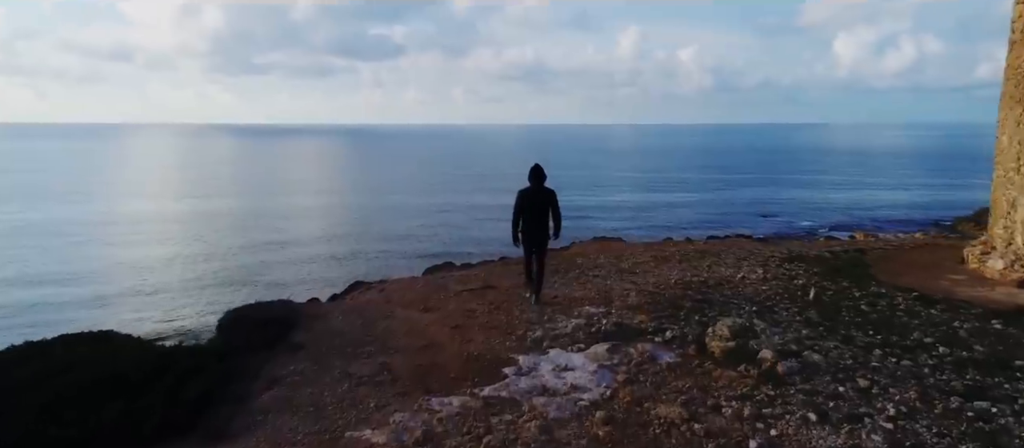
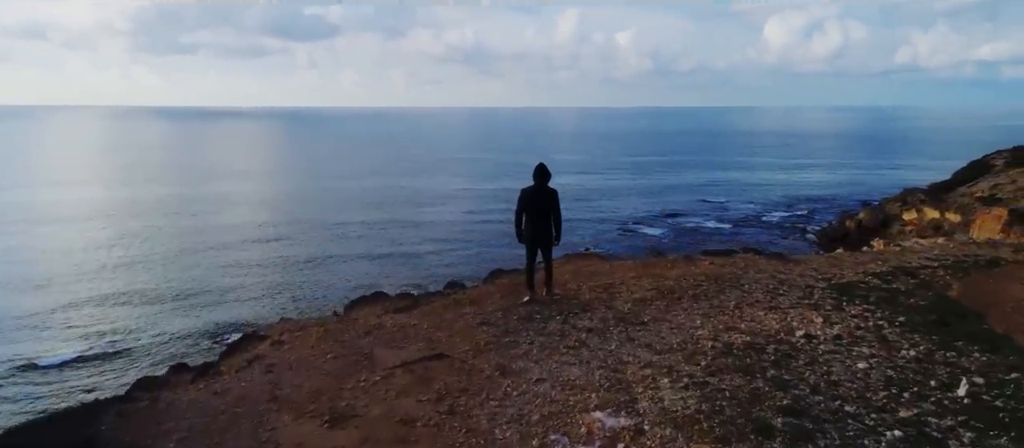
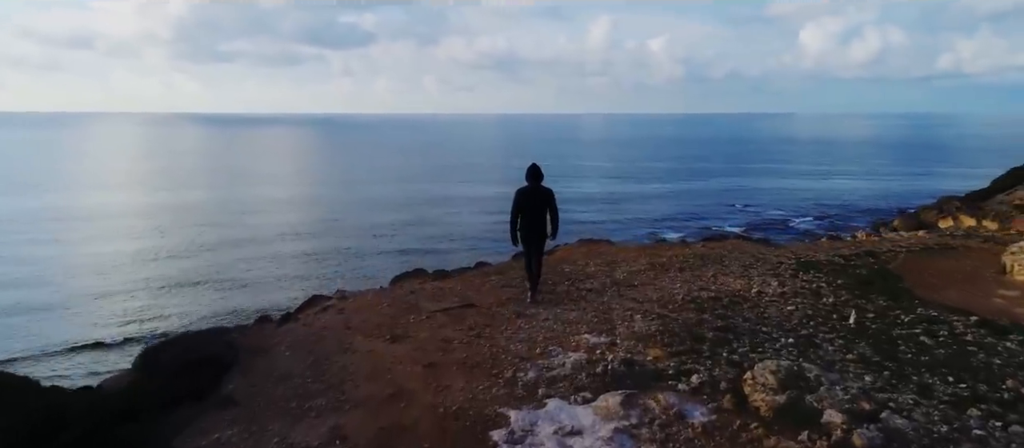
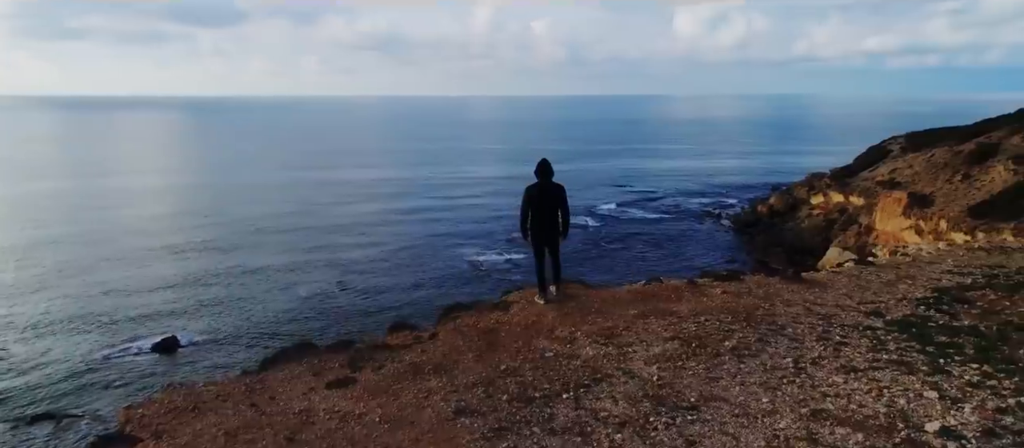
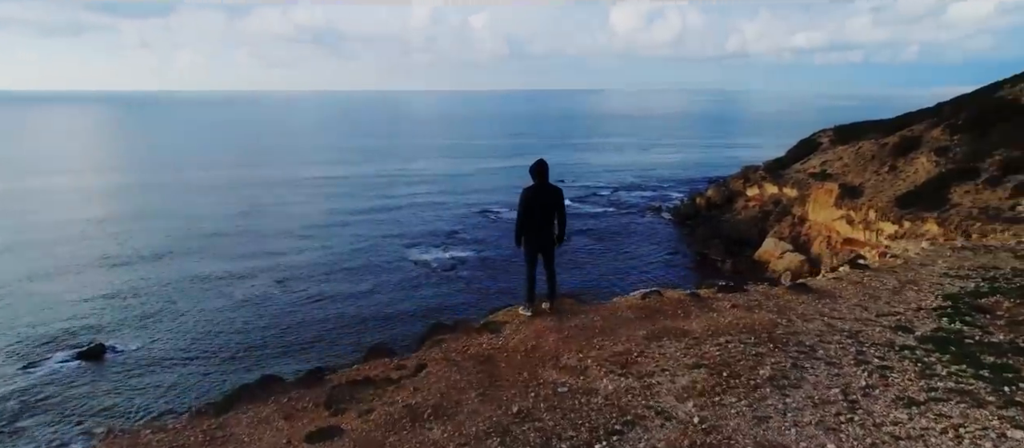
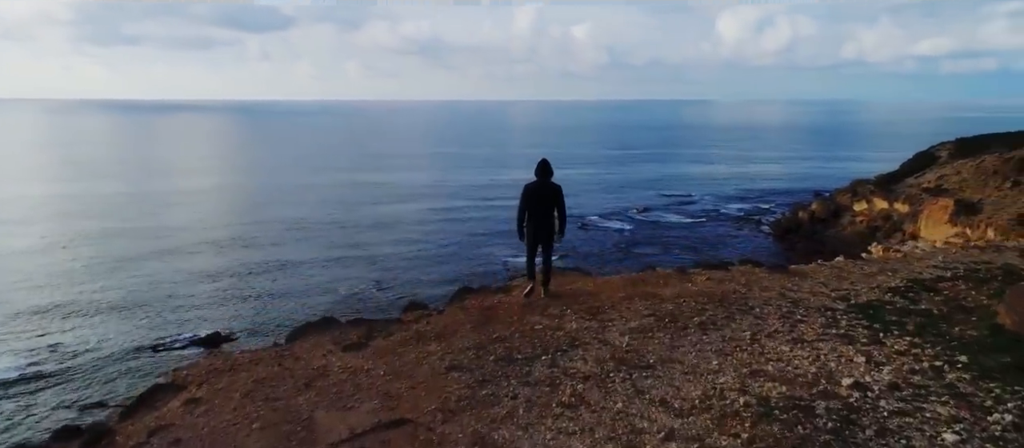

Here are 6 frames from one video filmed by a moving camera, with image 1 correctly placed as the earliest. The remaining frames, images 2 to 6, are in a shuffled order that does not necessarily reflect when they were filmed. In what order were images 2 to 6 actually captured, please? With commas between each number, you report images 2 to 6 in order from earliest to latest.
3, 2, 6, 4, 5
